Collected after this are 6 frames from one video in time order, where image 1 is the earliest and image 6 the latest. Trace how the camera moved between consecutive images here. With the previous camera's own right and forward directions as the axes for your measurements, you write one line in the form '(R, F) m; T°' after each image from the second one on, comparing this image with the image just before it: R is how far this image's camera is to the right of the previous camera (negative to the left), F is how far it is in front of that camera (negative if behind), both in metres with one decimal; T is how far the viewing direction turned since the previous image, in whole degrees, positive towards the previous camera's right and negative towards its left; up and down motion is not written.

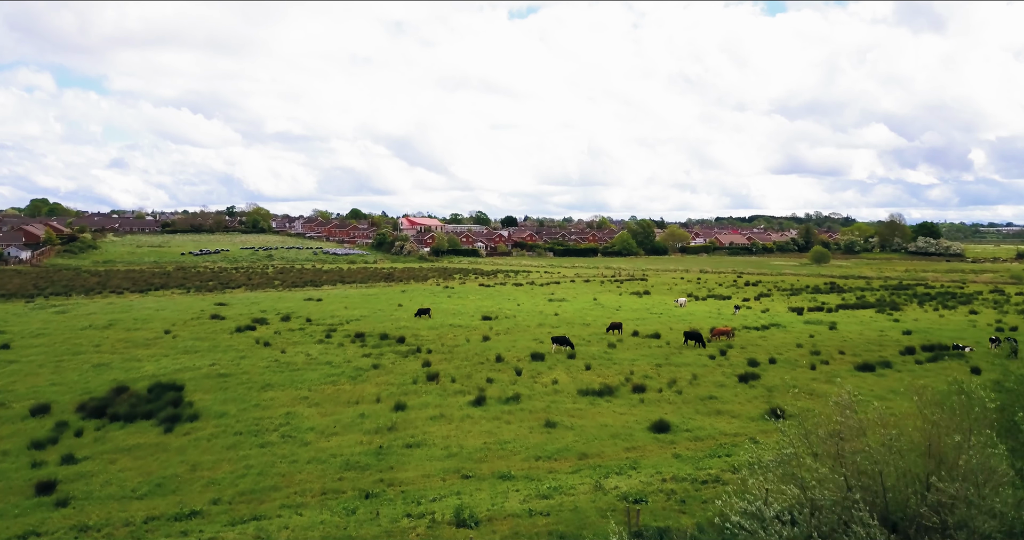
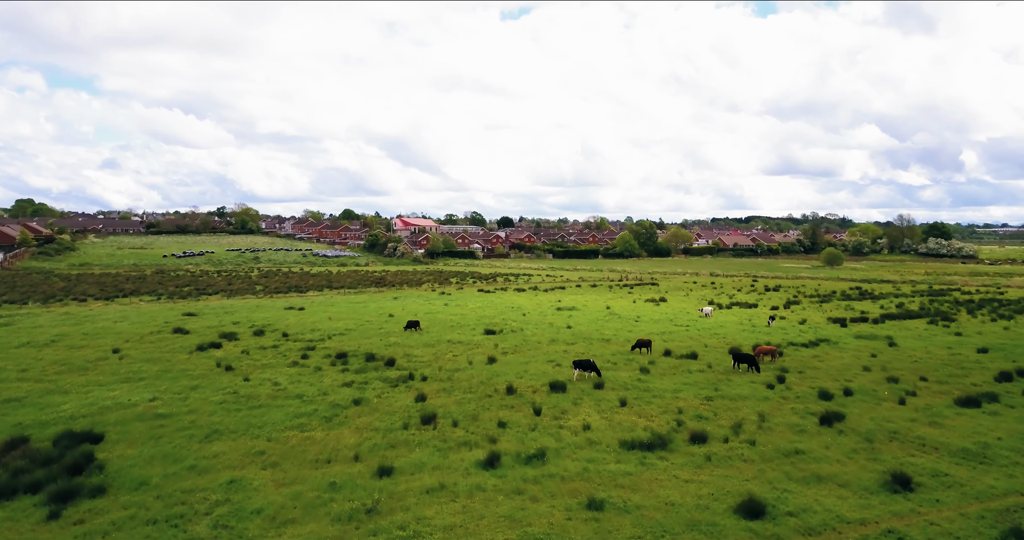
(-0.6, +5.4) m; 0°
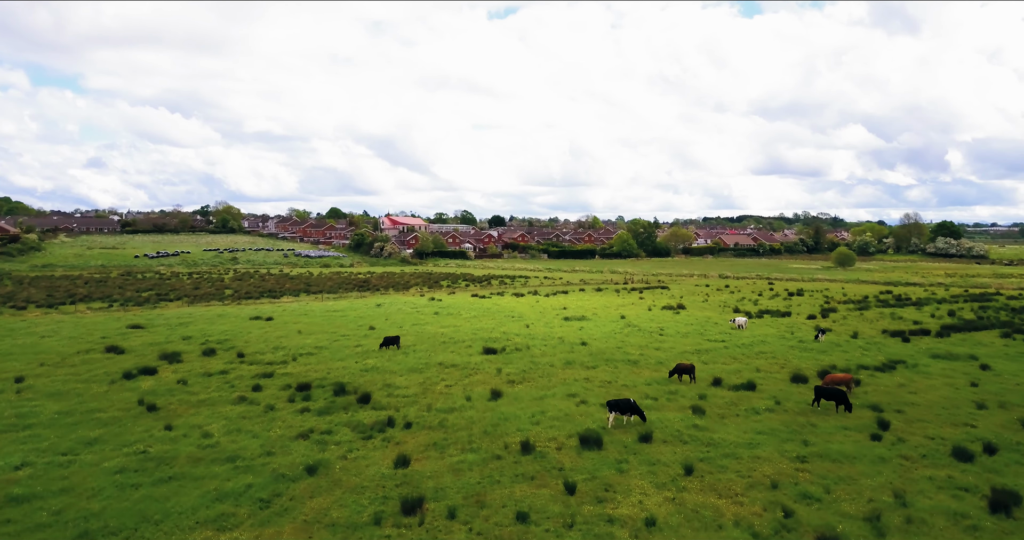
(-0.6, +6.4) m; +1°
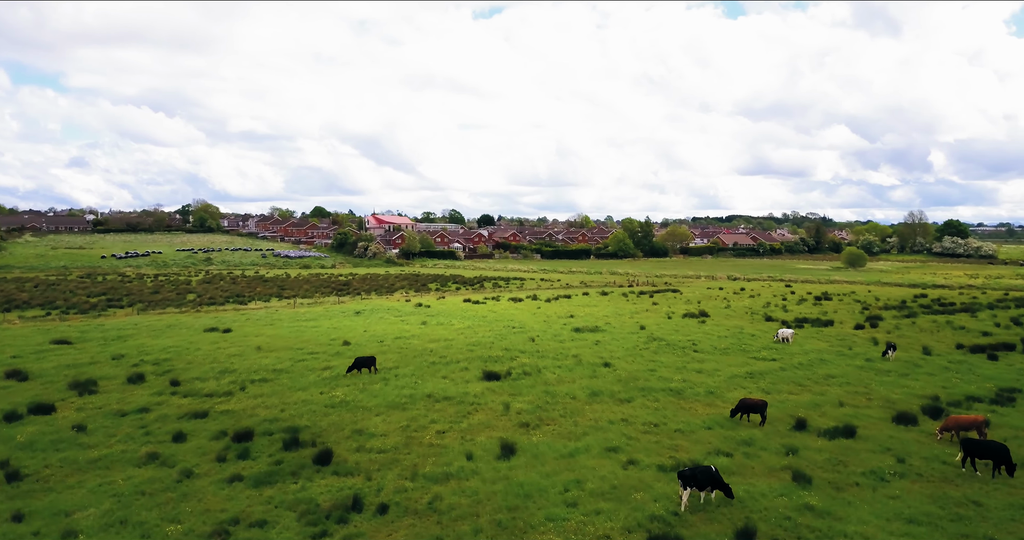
(-0.6, +6.2) m; +1°
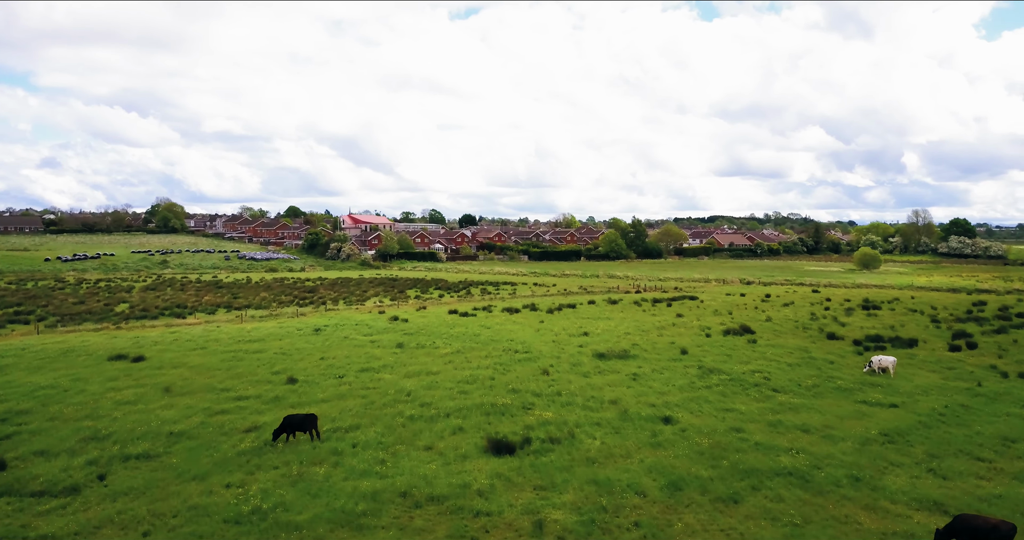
(-0.8, +8.4) m; +2°
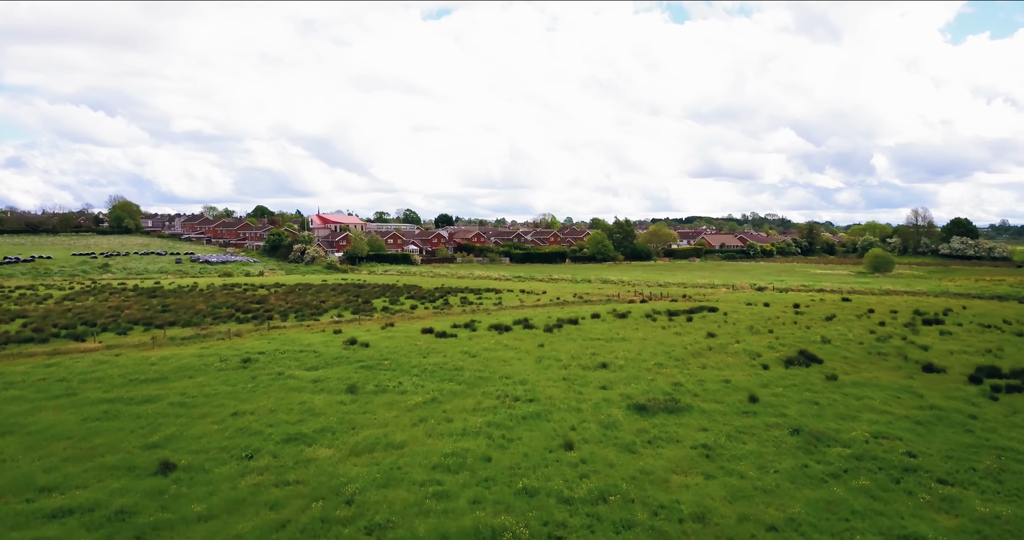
(-0.6, +8.4) m; +2°
